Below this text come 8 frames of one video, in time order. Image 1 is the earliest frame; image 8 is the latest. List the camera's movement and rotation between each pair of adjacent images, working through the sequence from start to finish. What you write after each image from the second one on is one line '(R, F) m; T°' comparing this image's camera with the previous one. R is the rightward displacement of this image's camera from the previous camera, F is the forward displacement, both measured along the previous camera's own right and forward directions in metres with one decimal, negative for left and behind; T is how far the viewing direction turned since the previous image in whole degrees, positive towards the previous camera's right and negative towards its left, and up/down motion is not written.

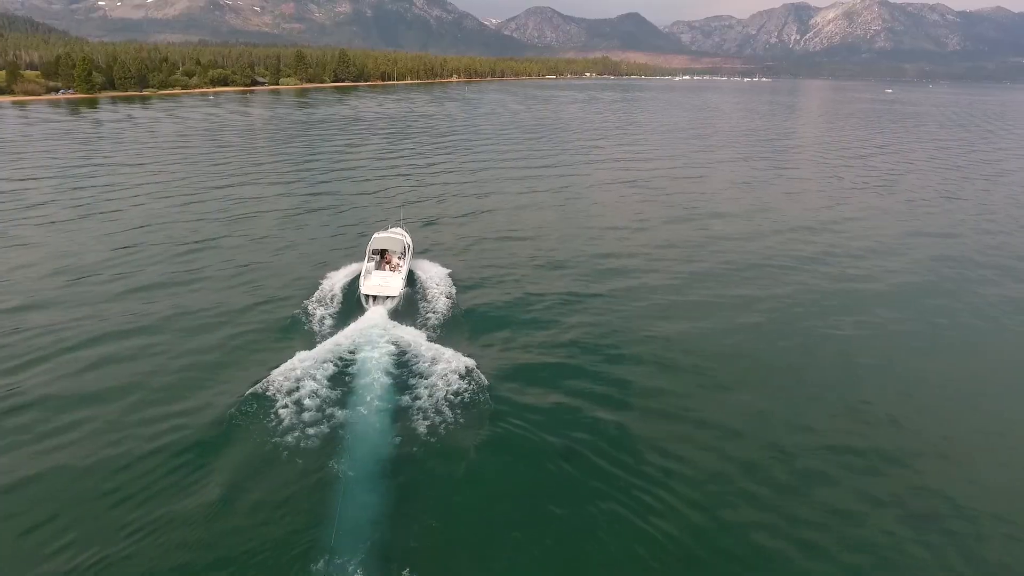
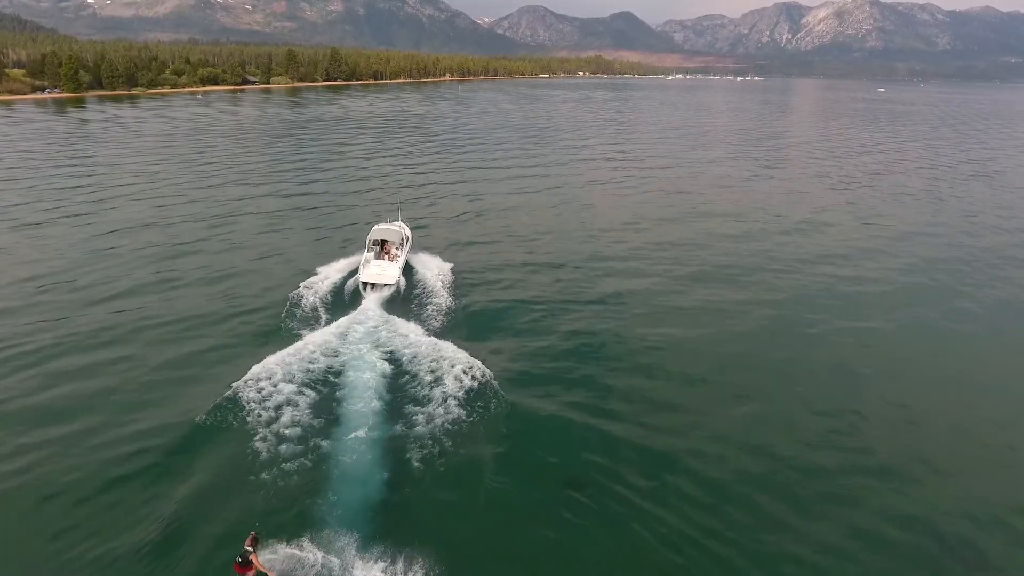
(-2.3, +5.8) m; +9°
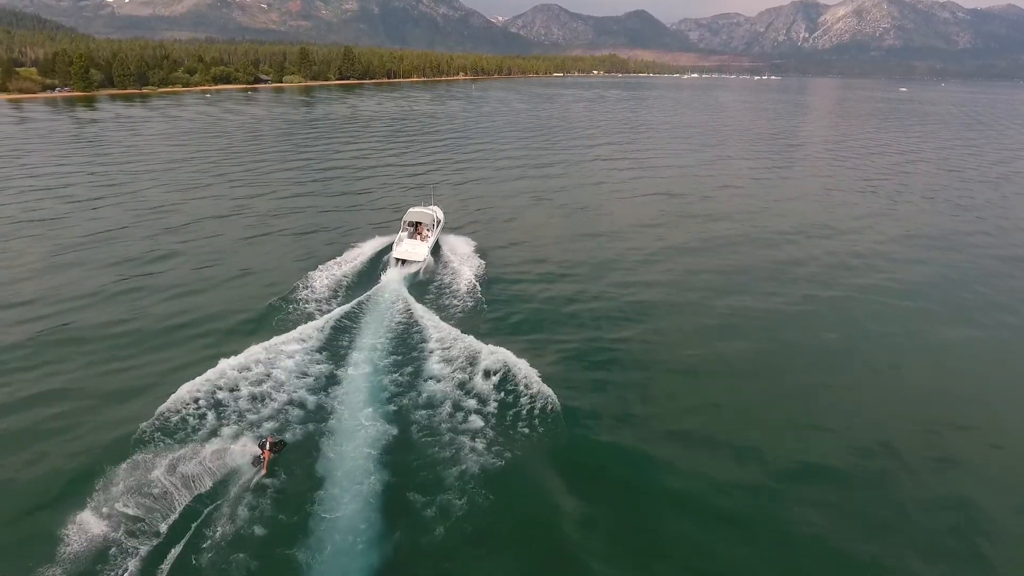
(+0.4, +2.4) m; -1°
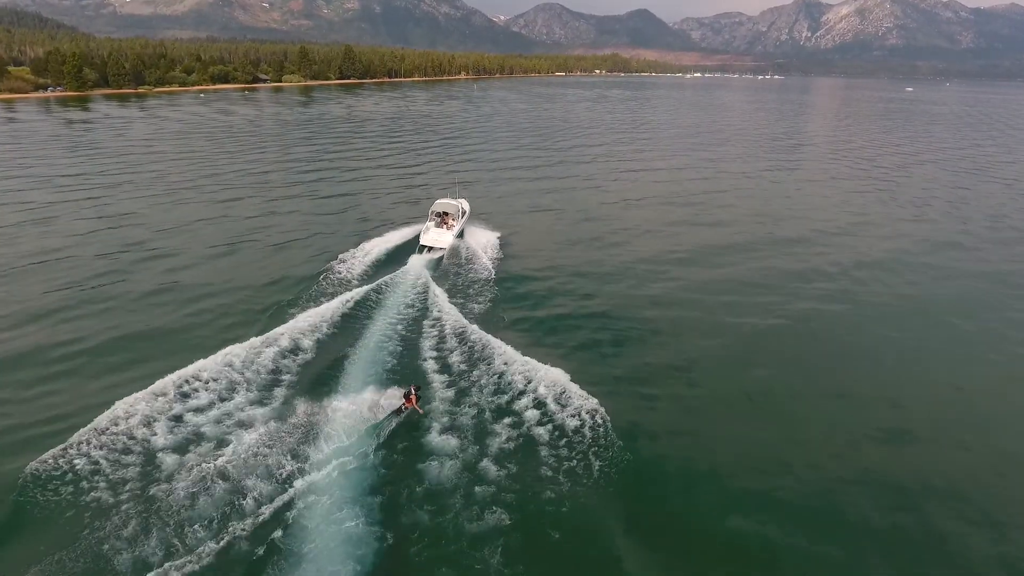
(+0.4, +2.5) m; 0°
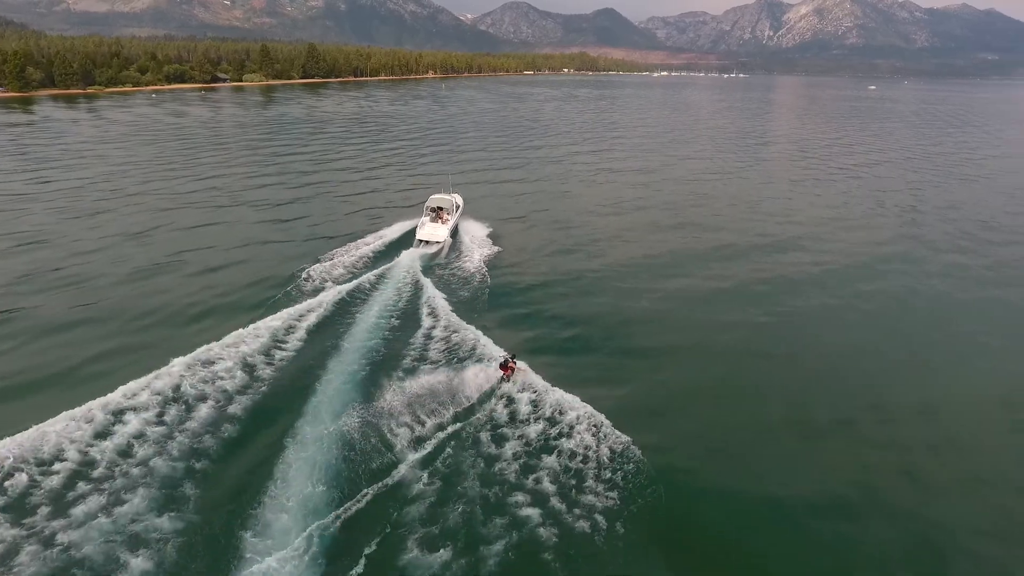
(+0.3, +2.7) m; +3°
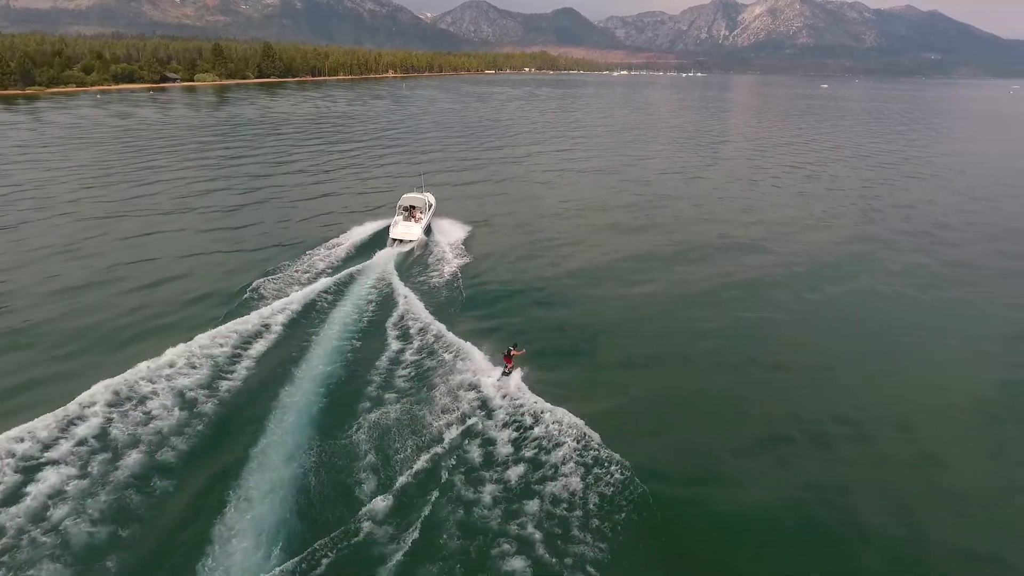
(+0.1, +1.2) m; +3°
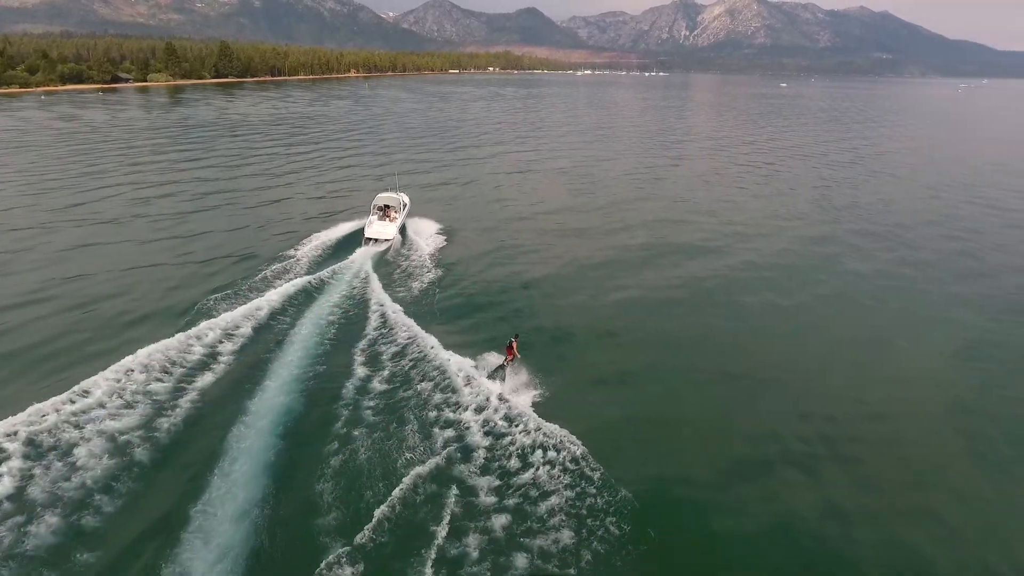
(-0.1, +1.4) m; +3°
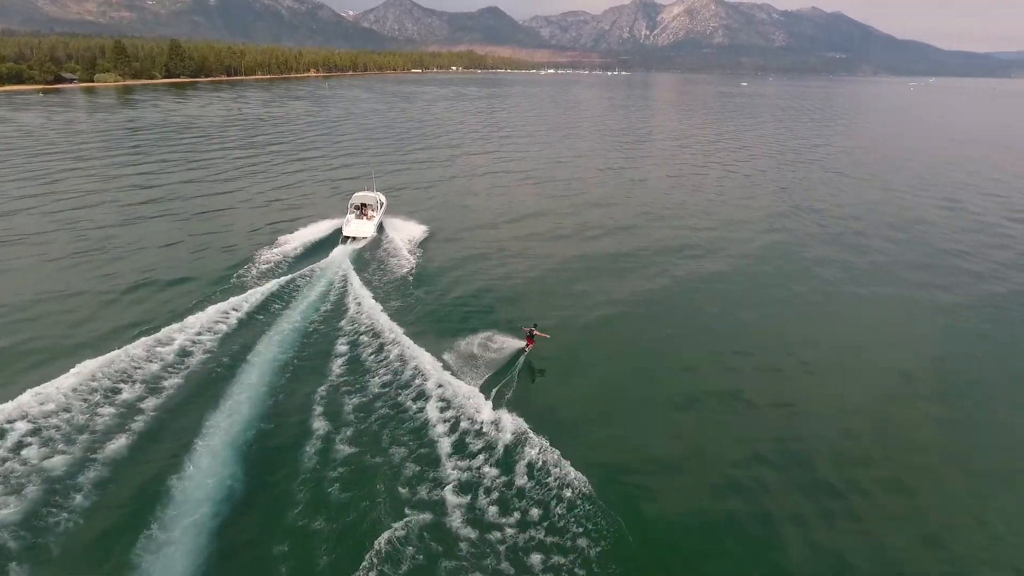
(0.0, +2.5) m; +3°
